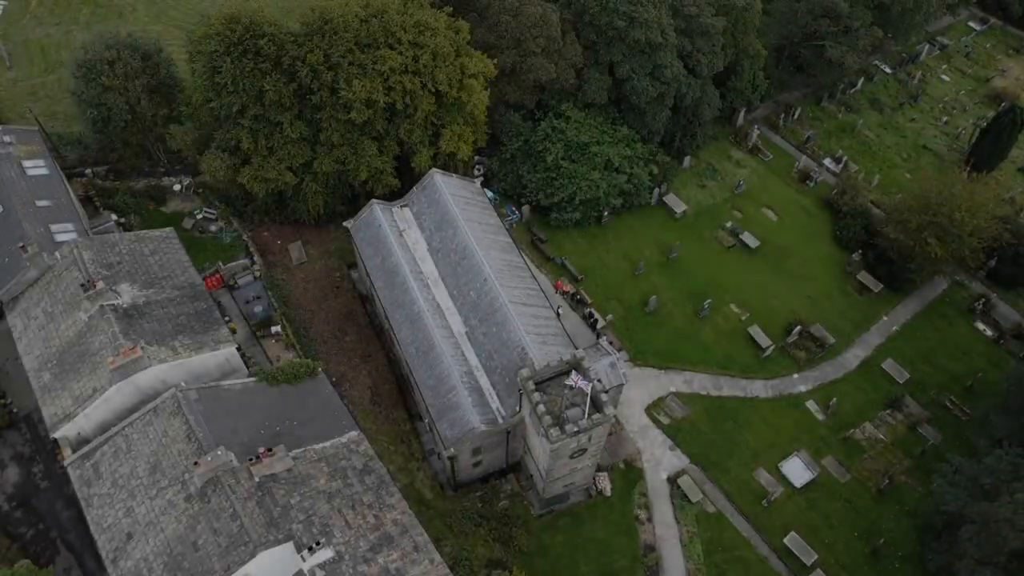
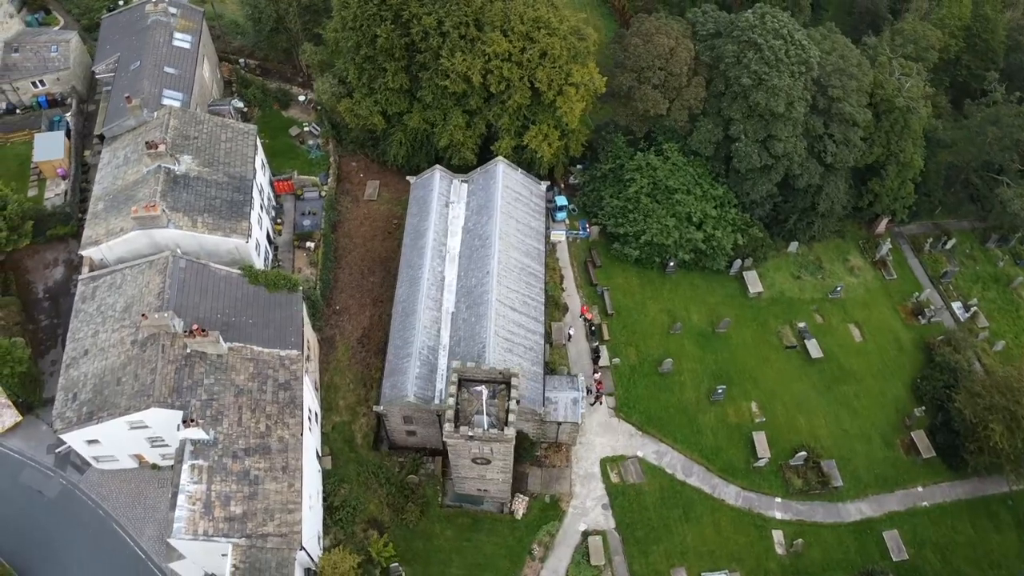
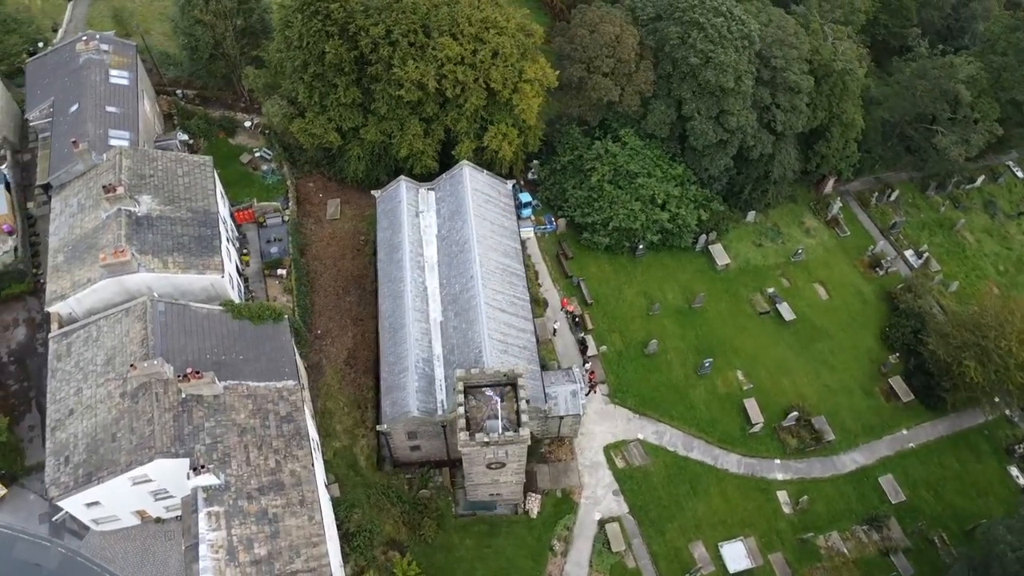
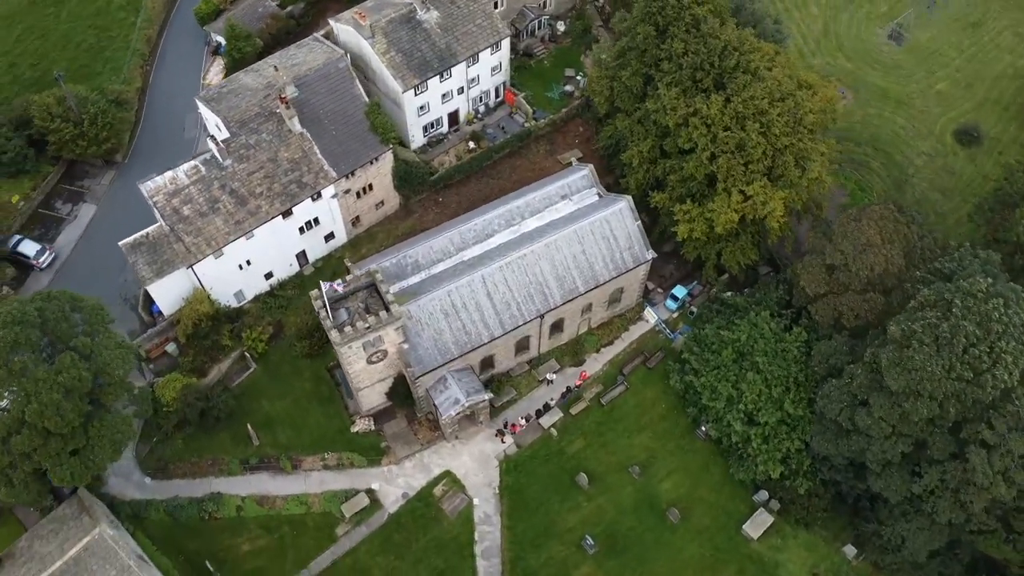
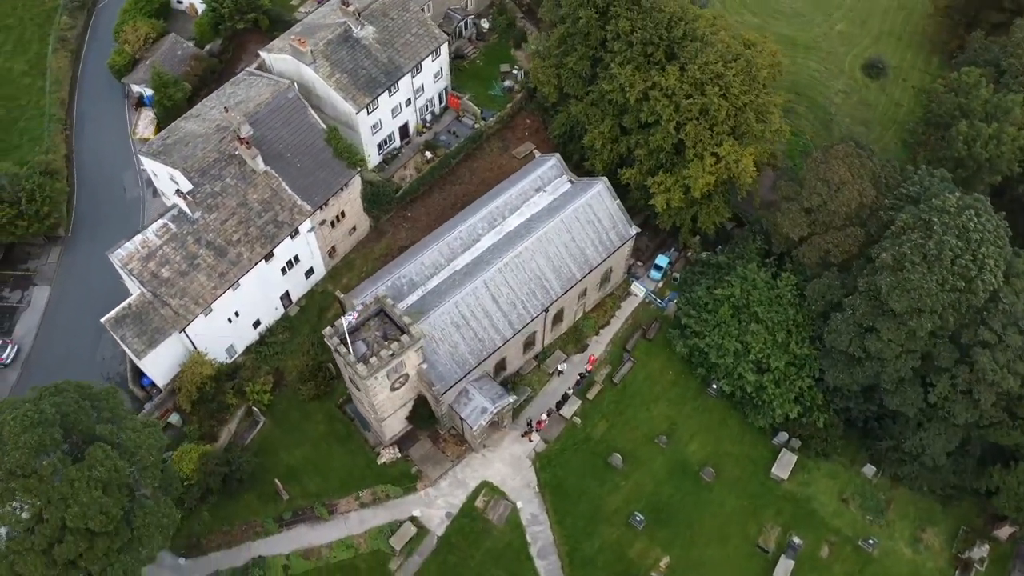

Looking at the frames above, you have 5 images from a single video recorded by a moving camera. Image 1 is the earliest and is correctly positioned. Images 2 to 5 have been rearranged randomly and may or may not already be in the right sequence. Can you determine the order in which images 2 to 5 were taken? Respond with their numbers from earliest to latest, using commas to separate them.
3, 2, 5, 4
